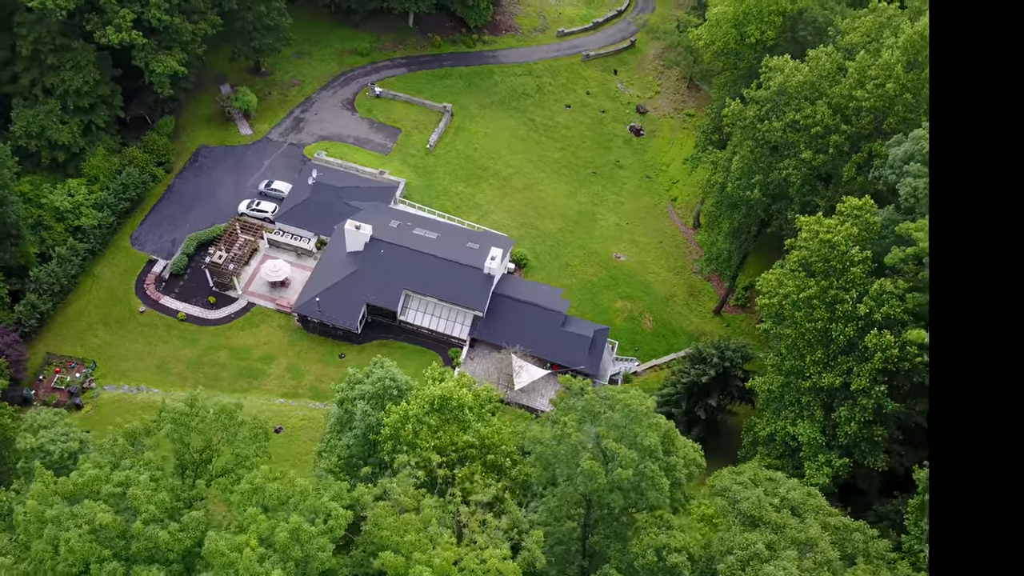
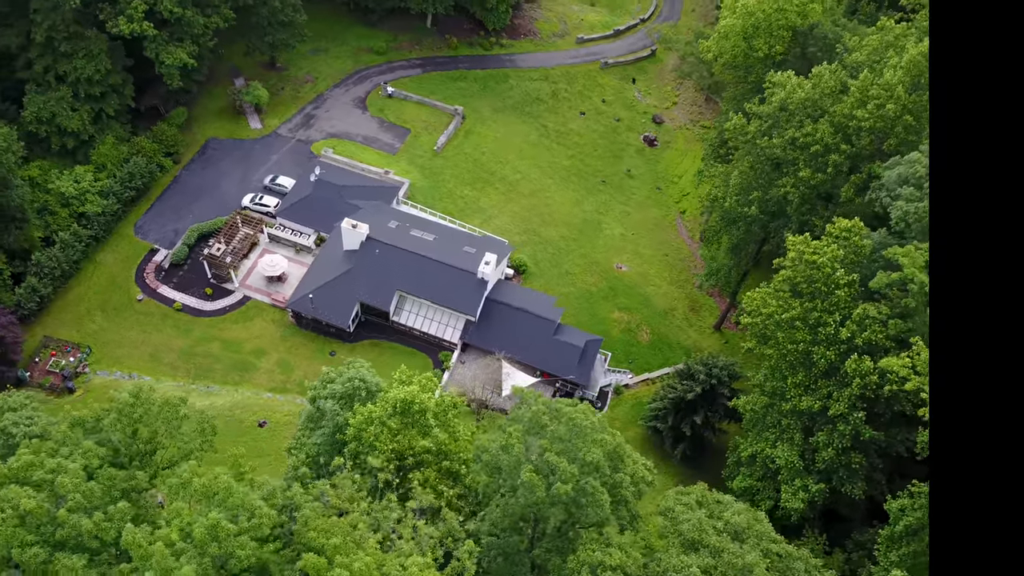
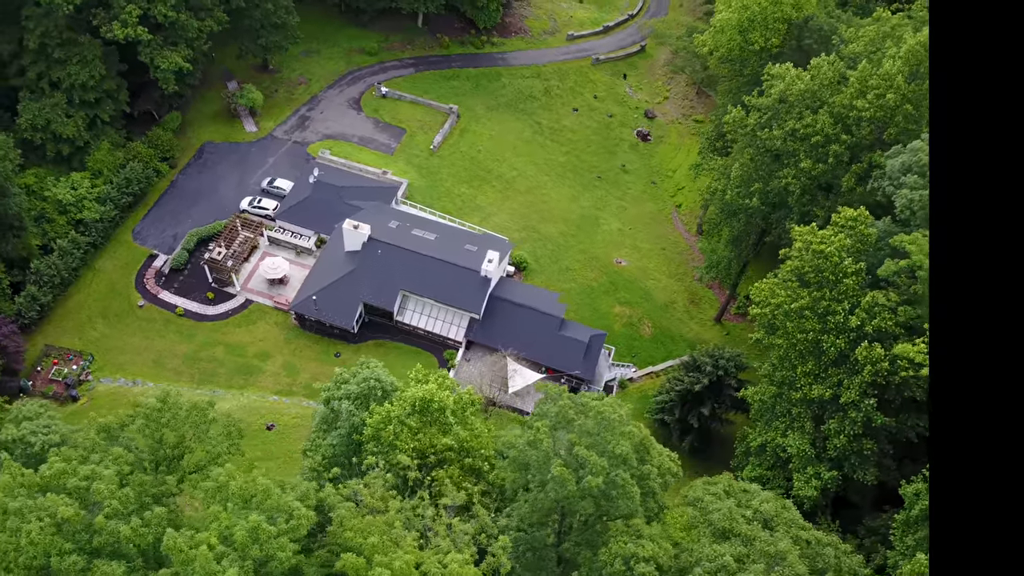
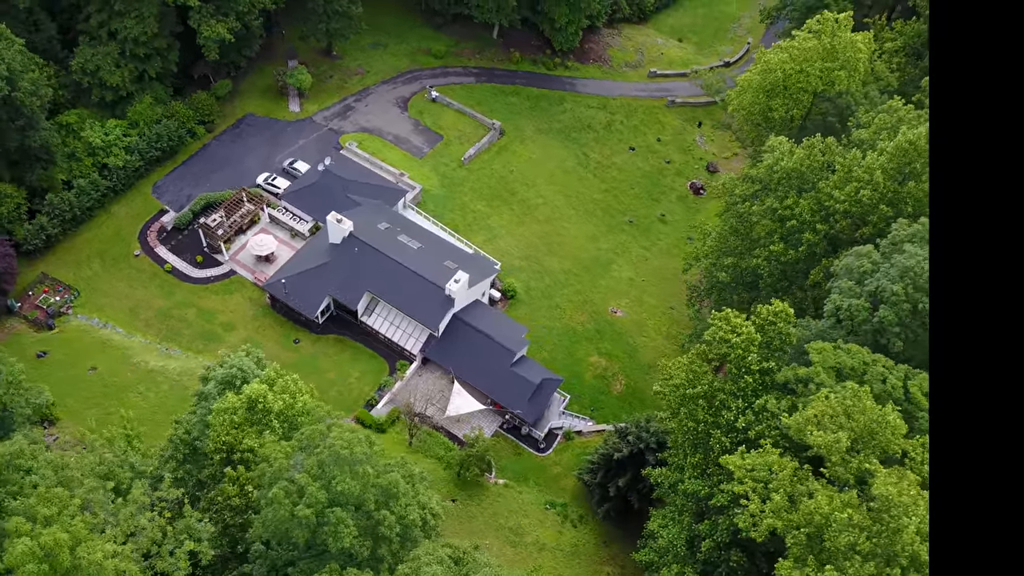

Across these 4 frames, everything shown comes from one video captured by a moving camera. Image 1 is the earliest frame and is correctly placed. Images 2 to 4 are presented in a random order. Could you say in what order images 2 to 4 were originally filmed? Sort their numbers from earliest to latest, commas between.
3, 2, 4
